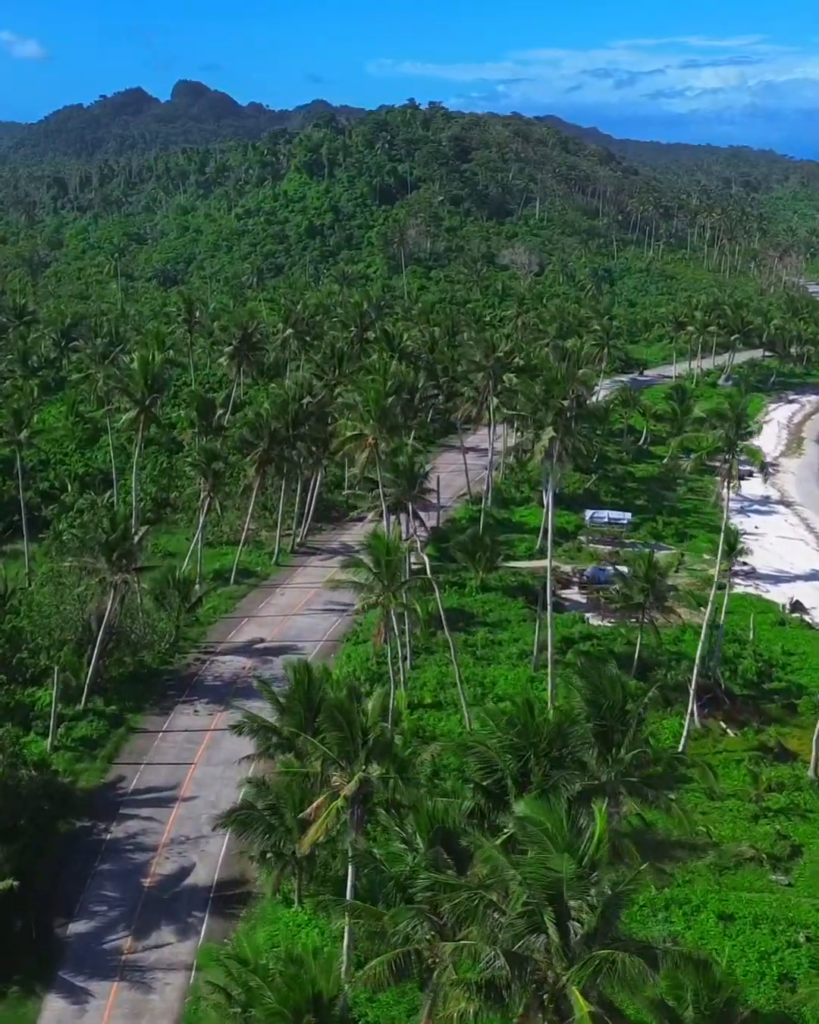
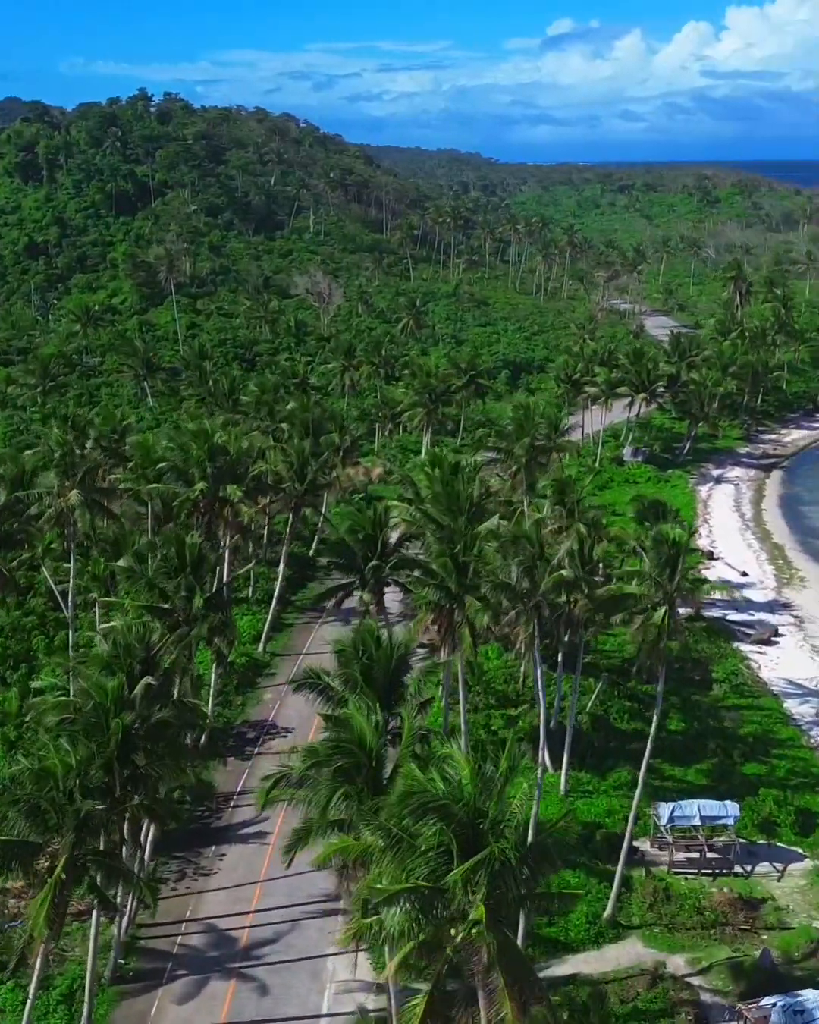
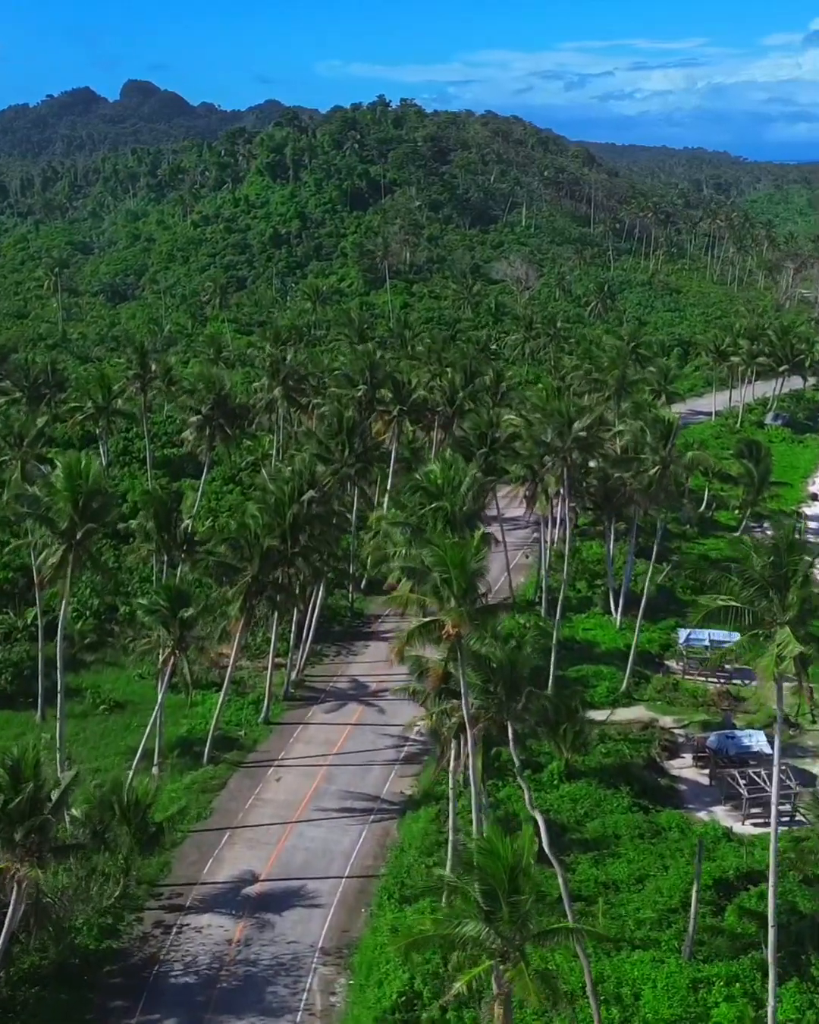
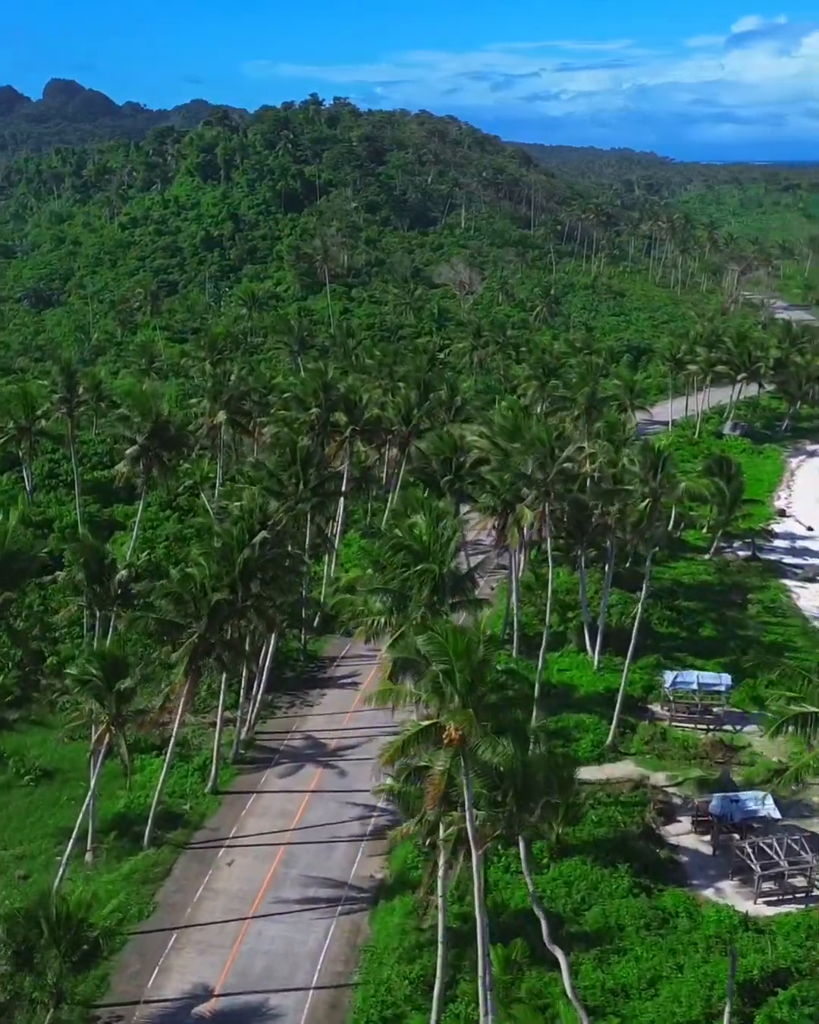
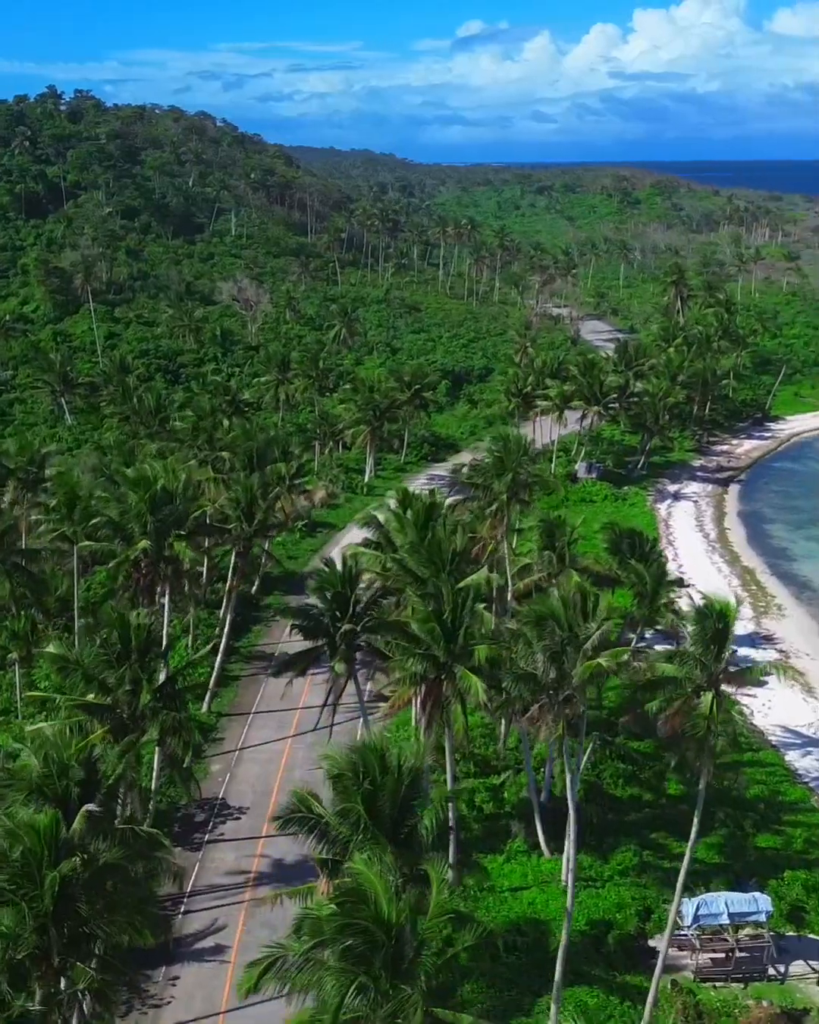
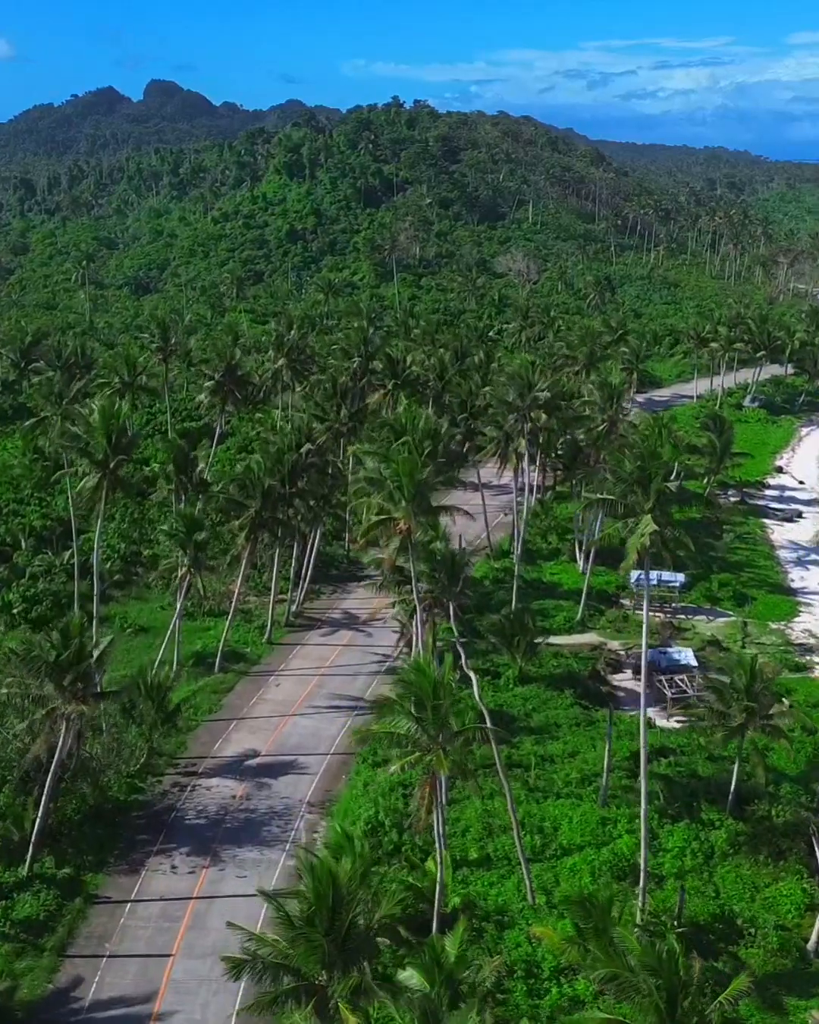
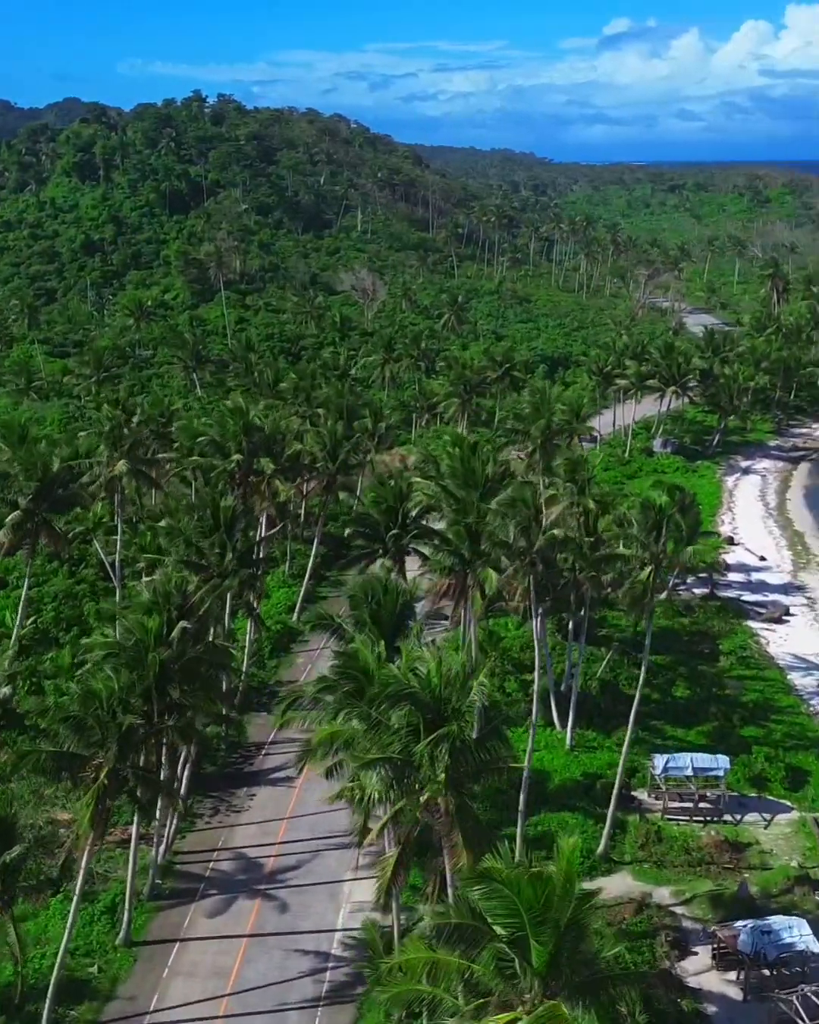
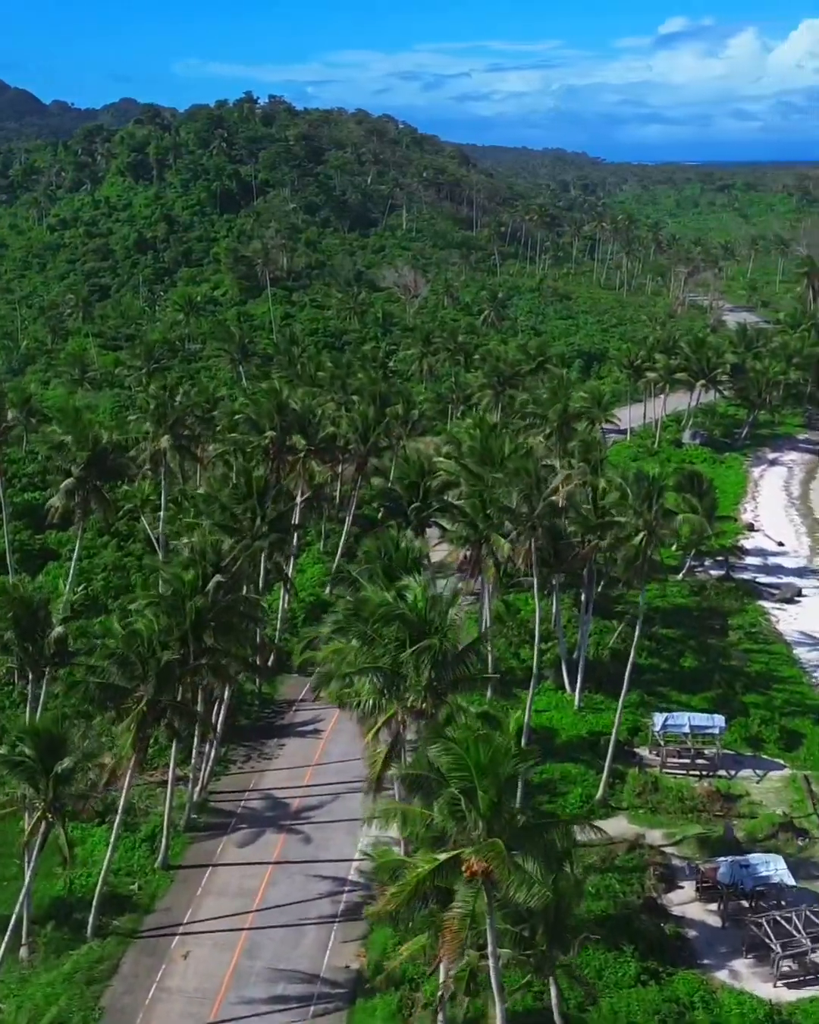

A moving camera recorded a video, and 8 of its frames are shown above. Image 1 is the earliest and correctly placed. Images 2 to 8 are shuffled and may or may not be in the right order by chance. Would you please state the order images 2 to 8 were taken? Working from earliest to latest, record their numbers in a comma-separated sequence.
6, 3, 4, 8, 7, 2, 5
